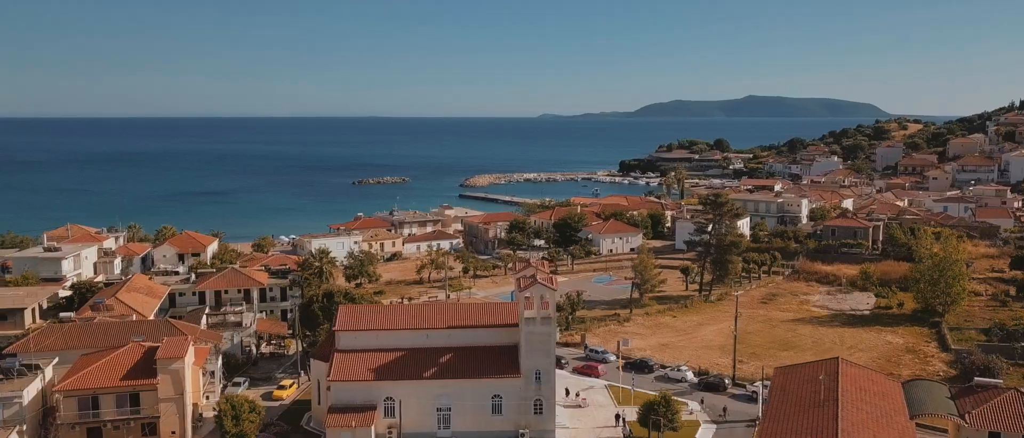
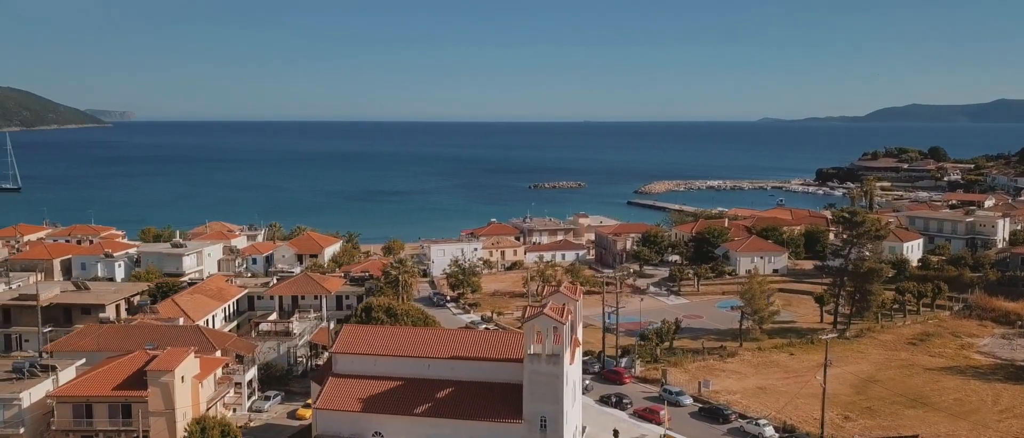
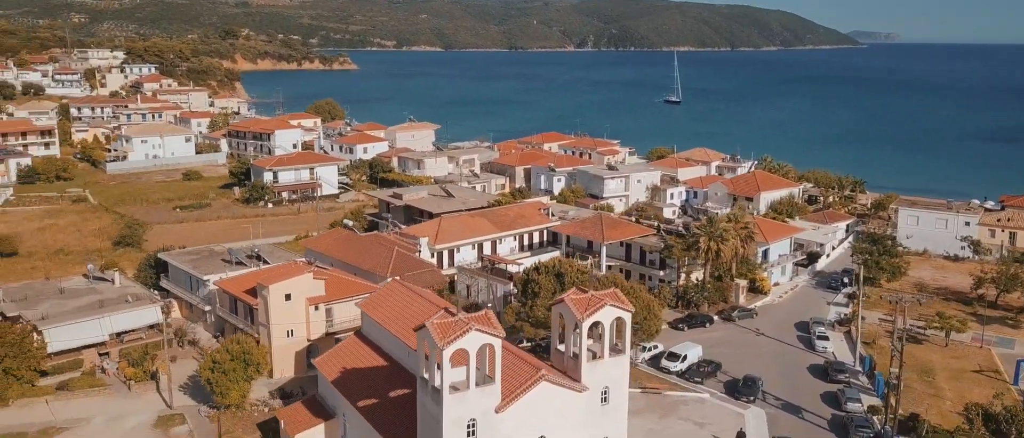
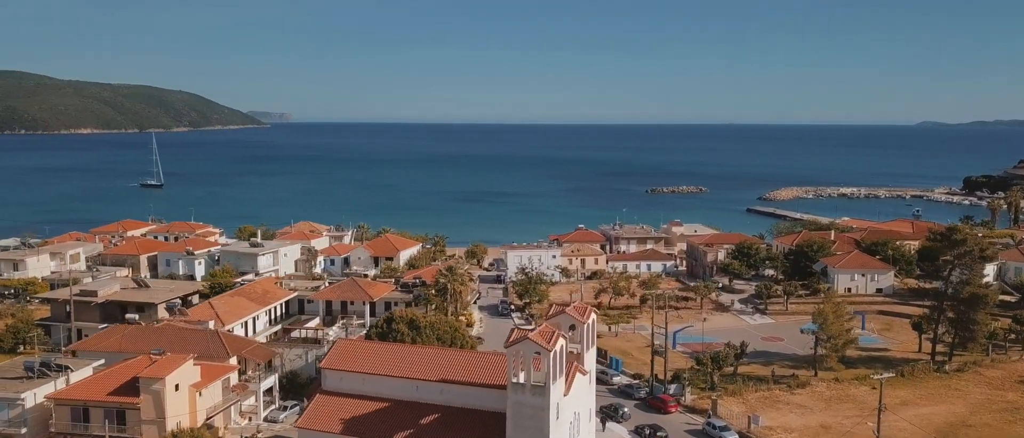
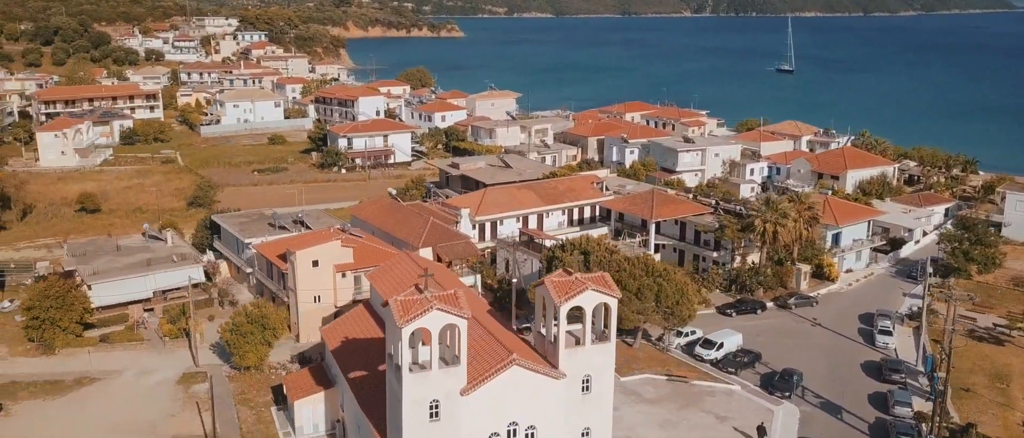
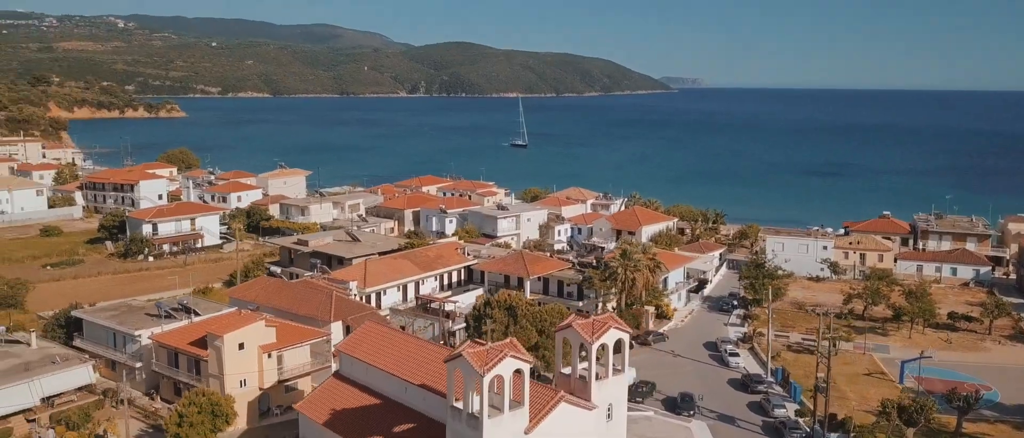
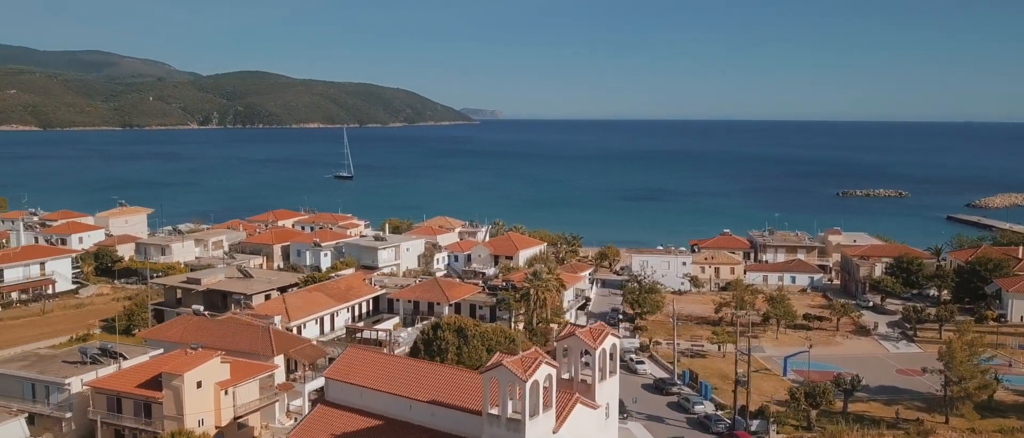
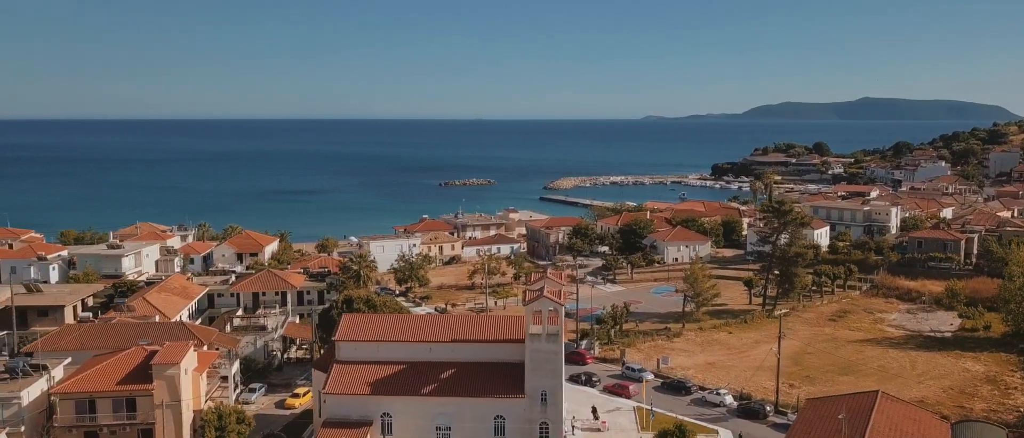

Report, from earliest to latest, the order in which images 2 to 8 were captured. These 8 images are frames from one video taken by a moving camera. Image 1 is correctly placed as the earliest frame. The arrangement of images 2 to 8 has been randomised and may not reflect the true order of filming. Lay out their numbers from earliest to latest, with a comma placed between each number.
8, 2, 4, 7, 6, 3, 5
